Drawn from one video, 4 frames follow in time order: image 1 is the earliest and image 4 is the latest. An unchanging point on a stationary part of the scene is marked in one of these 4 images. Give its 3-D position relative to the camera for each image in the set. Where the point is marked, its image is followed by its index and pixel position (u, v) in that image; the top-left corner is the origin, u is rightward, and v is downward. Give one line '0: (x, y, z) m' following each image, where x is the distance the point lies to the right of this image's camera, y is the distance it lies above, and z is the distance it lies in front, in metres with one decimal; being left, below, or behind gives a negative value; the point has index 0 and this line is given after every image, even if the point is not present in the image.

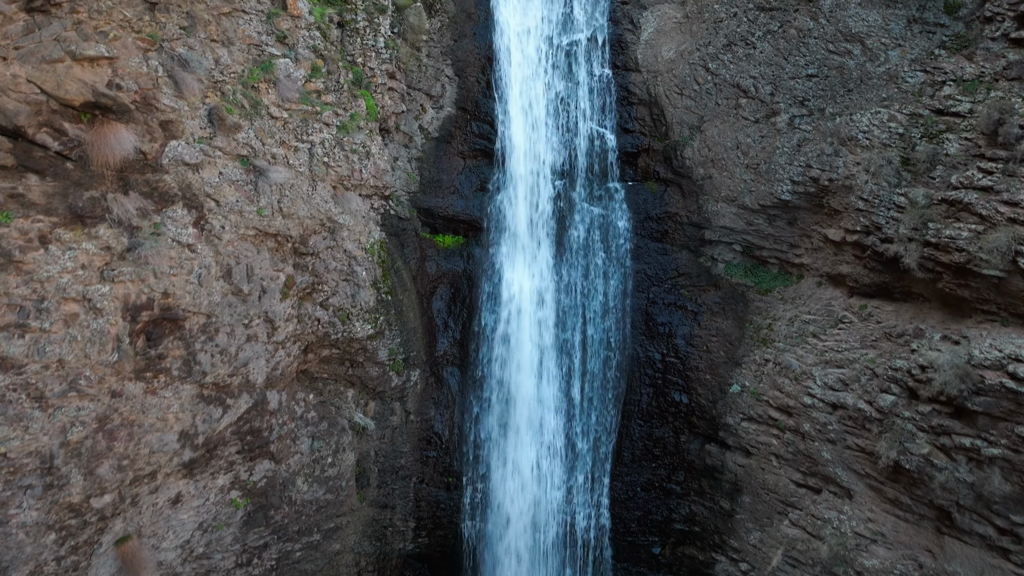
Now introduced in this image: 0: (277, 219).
0: (-1.8, +0.5, +6.3) m
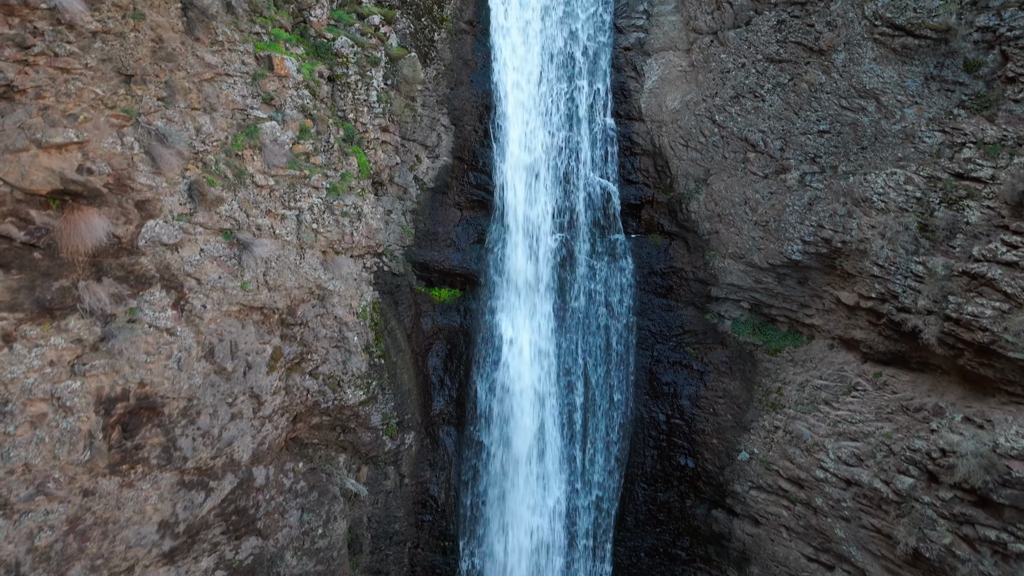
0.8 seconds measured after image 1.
0: (-1.8, 0.0, +6.0) m
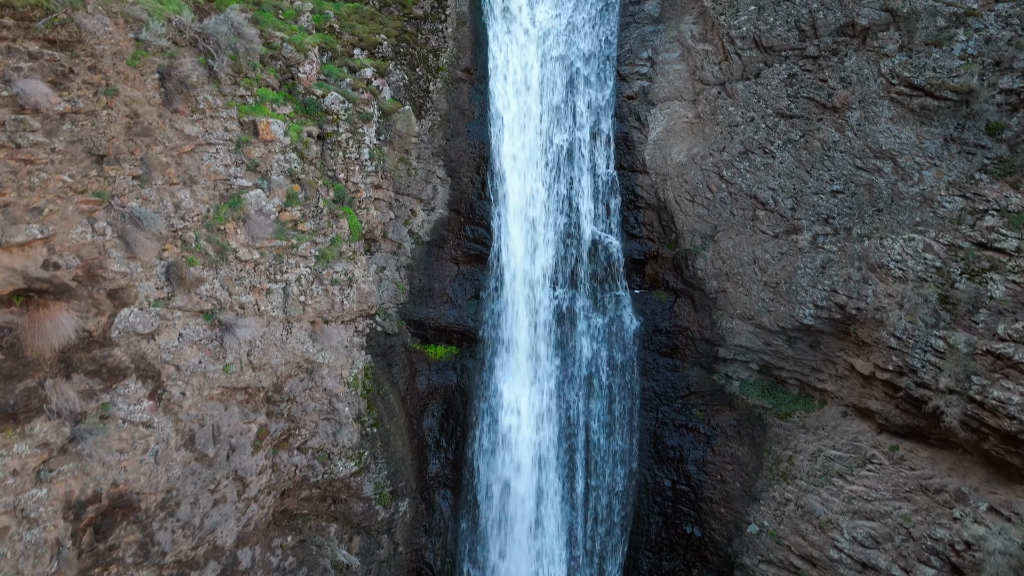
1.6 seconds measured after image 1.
0: (-1.8, -0.6, +5.7) m
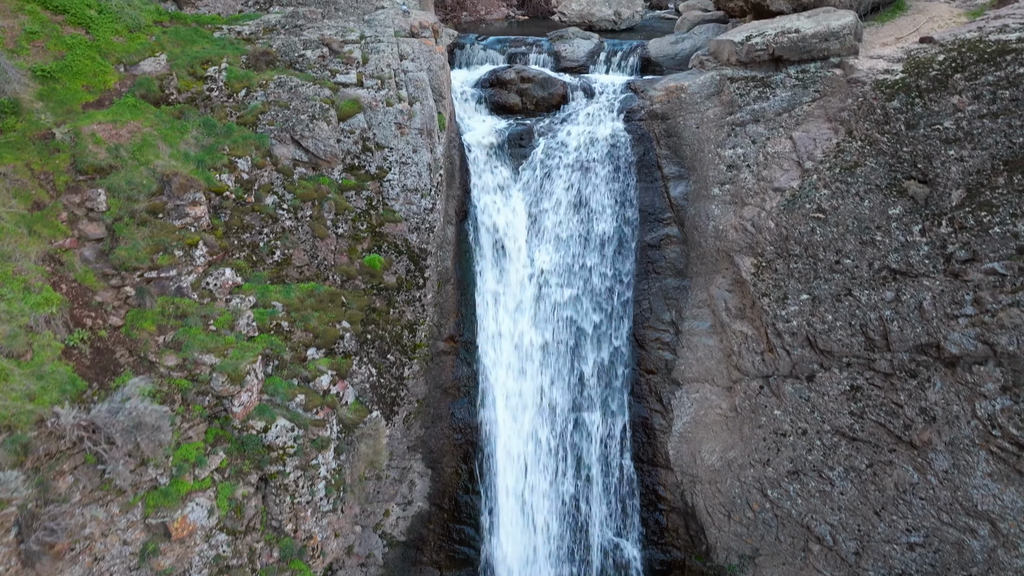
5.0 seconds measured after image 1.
0: (-1.9, -3.0, +4.3) m
